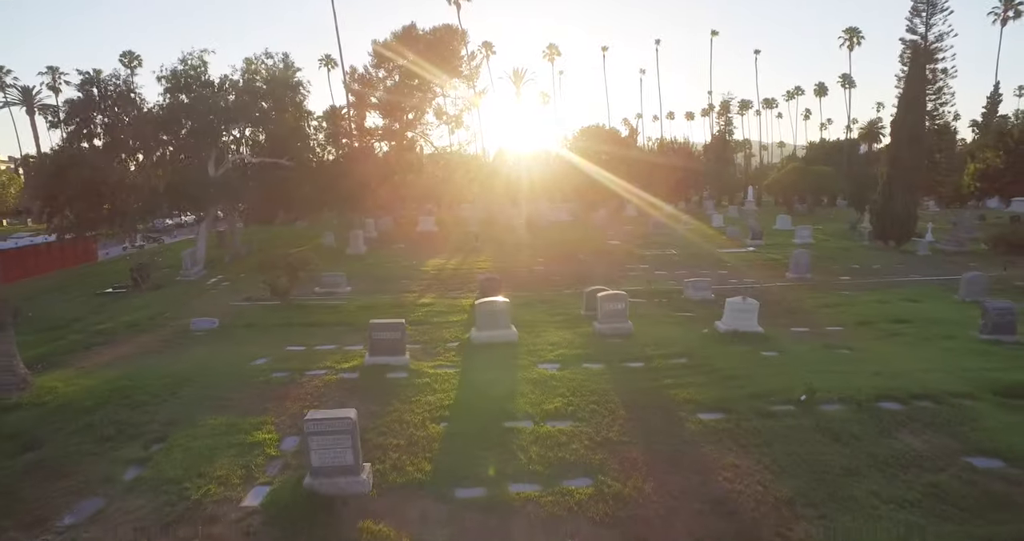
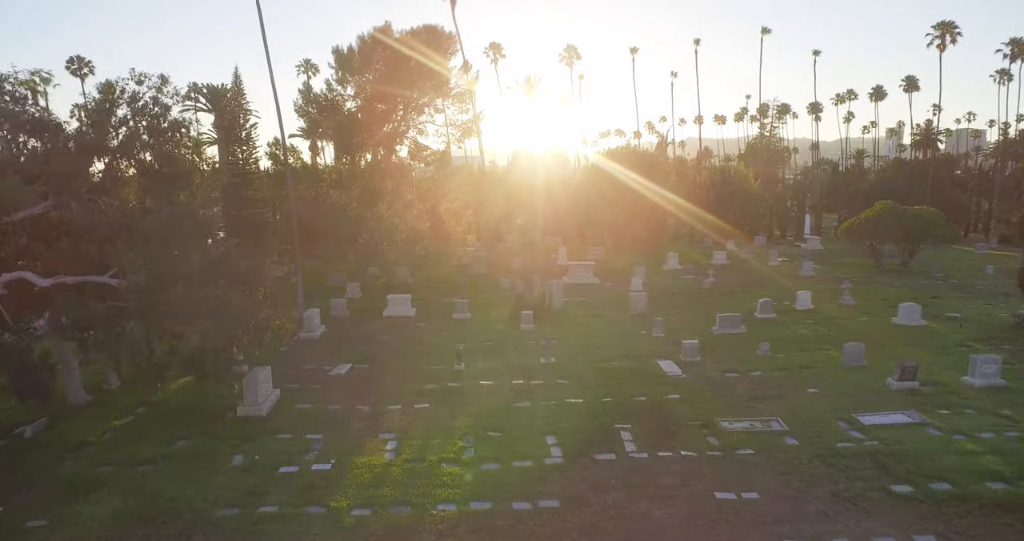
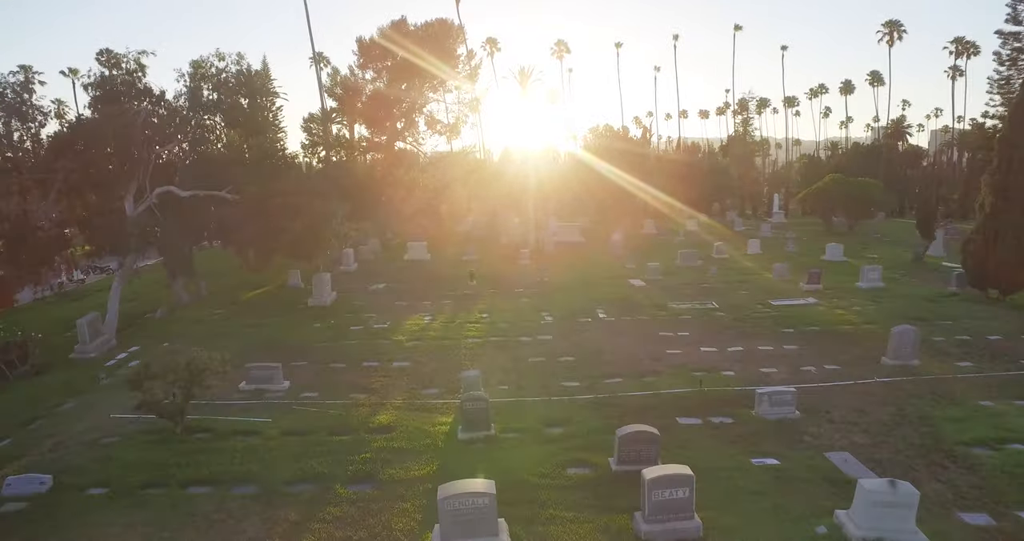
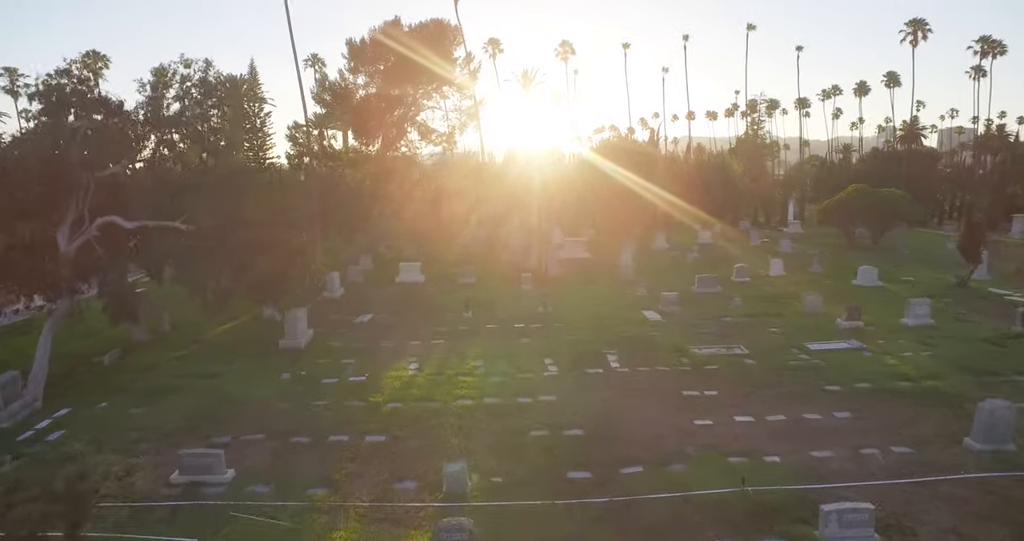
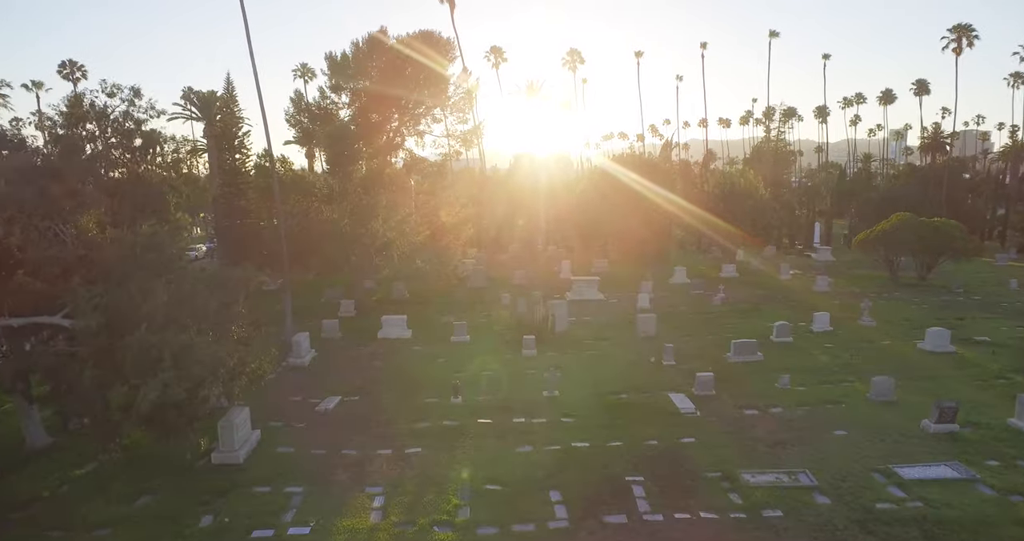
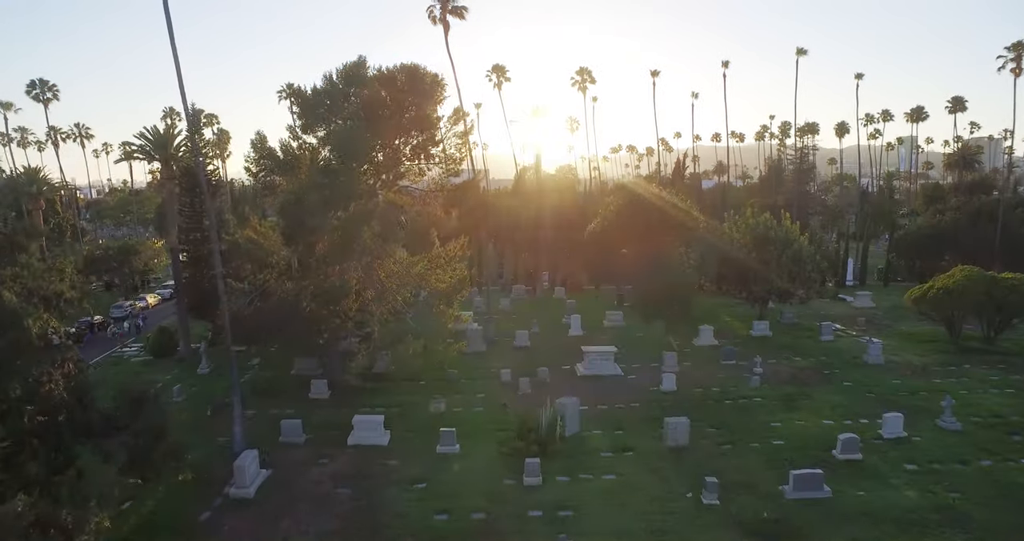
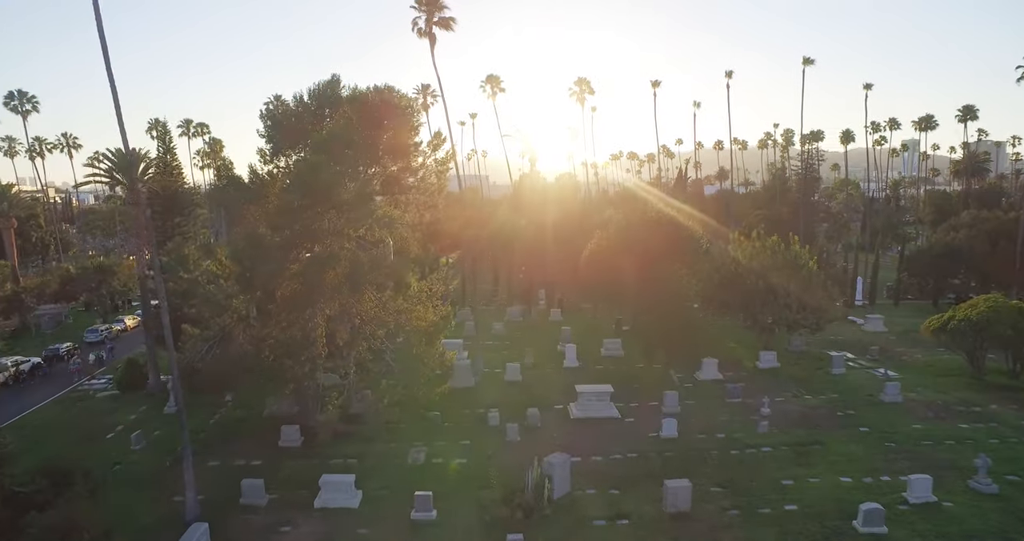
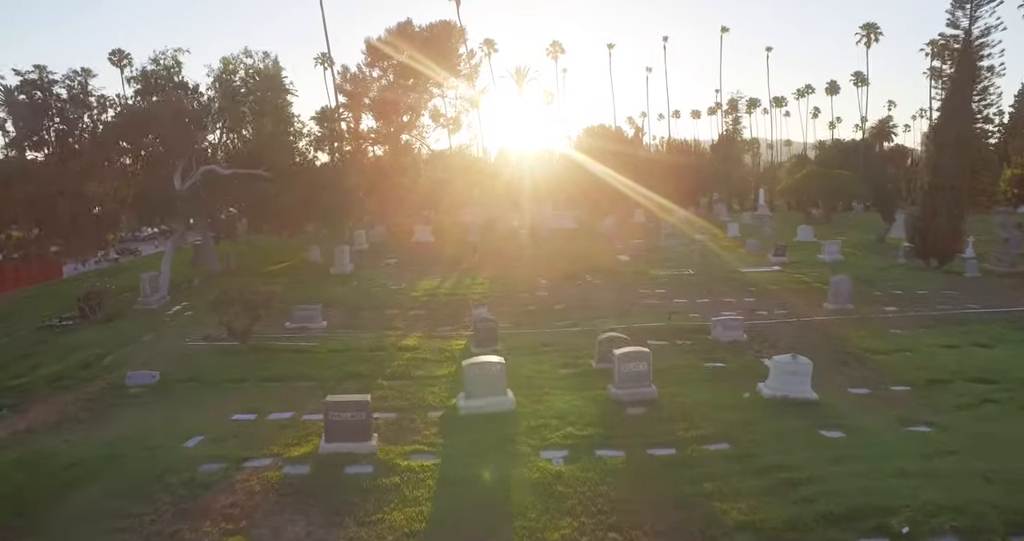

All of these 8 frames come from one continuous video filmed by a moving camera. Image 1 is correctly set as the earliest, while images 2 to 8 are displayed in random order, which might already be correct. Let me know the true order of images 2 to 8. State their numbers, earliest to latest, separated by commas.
8, 3, 4, 2, 5, 6, 7
